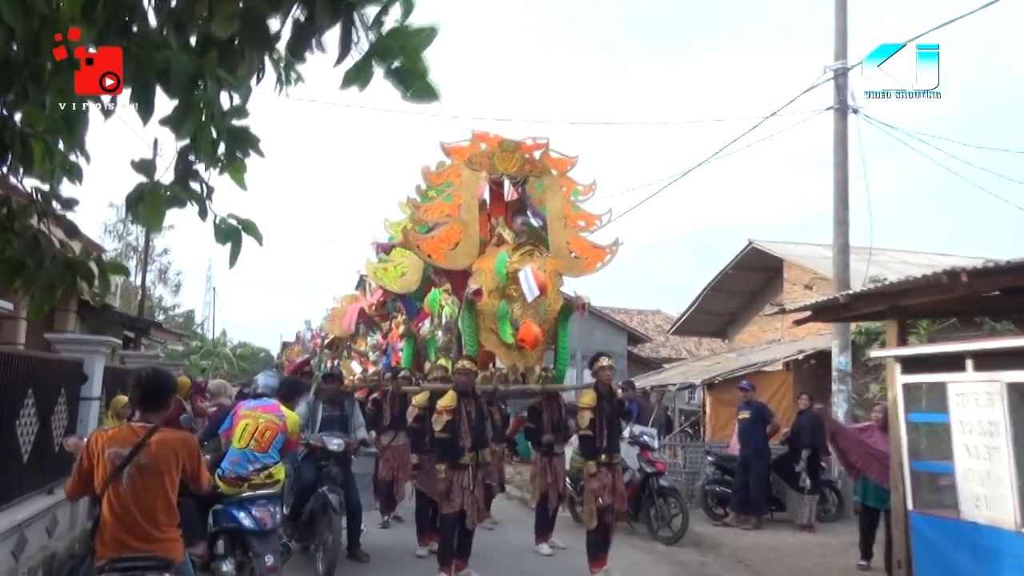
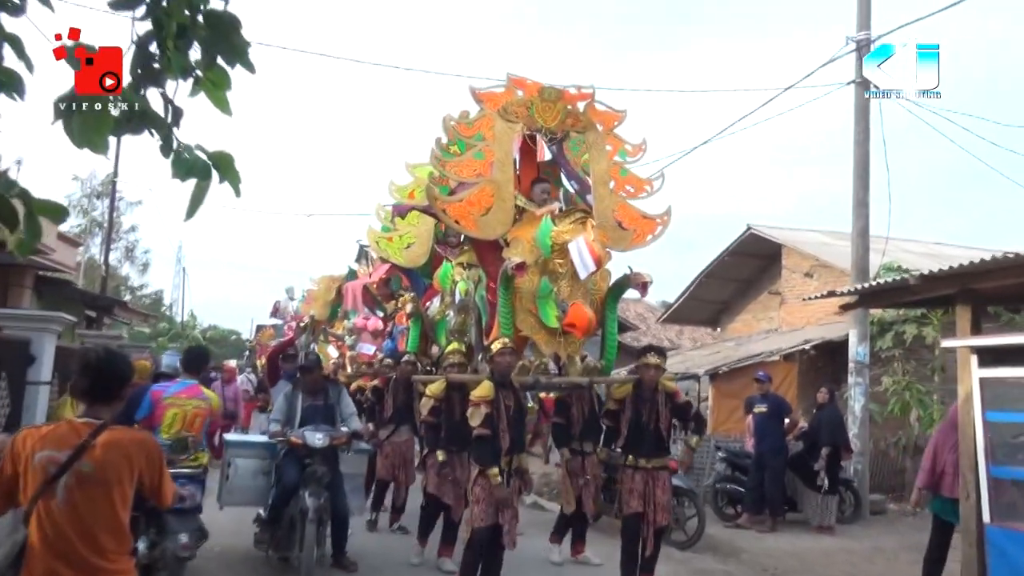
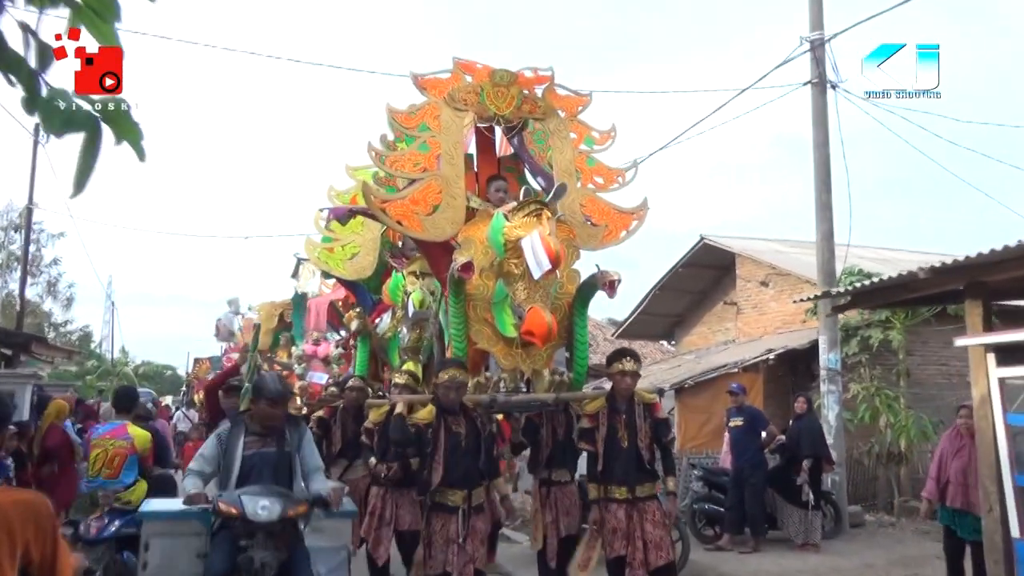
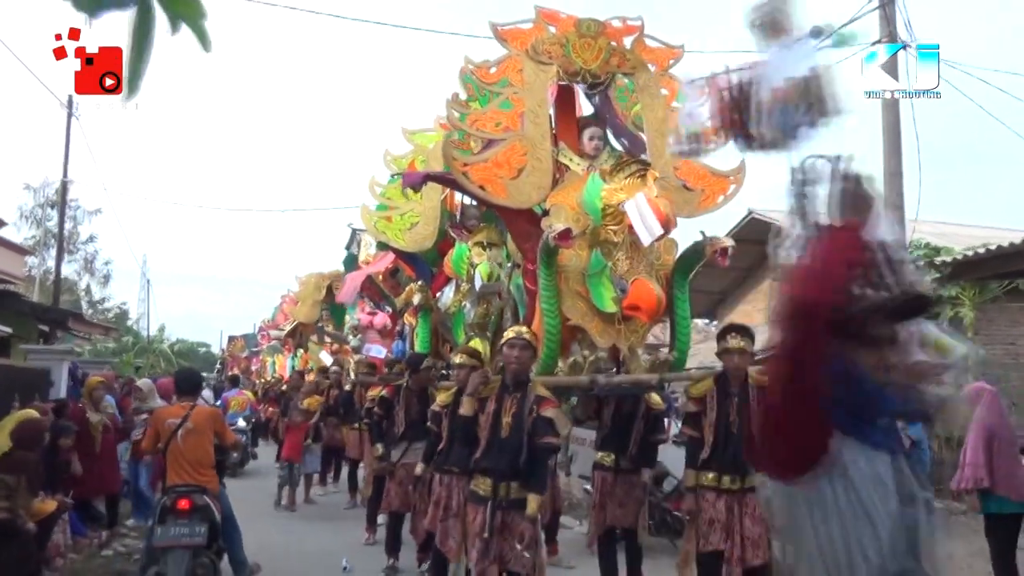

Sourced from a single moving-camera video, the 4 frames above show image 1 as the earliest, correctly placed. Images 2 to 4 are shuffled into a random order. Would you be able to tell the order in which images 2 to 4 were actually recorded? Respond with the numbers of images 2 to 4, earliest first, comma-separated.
2, 3, 4
